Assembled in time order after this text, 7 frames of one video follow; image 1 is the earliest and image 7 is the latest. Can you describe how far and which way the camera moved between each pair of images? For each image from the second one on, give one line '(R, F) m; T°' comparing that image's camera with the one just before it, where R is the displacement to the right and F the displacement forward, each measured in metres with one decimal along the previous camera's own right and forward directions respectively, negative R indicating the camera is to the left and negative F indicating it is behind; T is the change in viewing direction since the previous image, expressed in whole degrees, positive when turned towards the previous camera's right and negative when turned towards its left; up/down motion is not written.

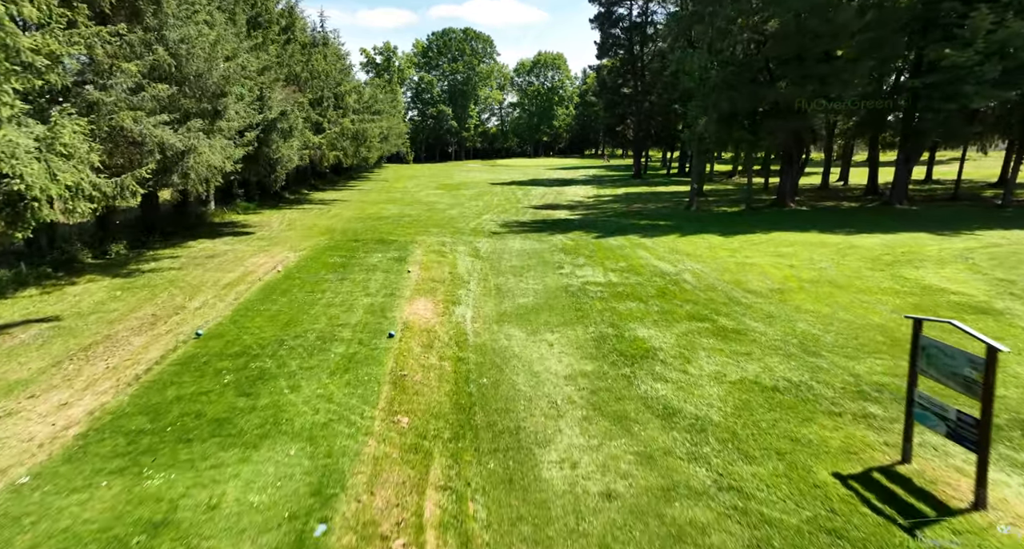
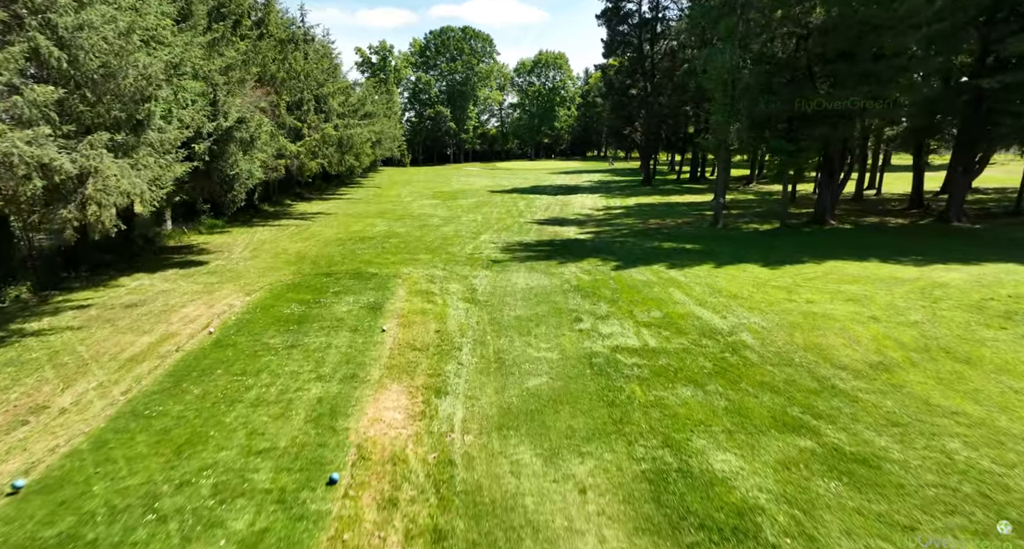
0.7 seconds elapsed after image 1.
(-0.1, +2.1) m; 0°
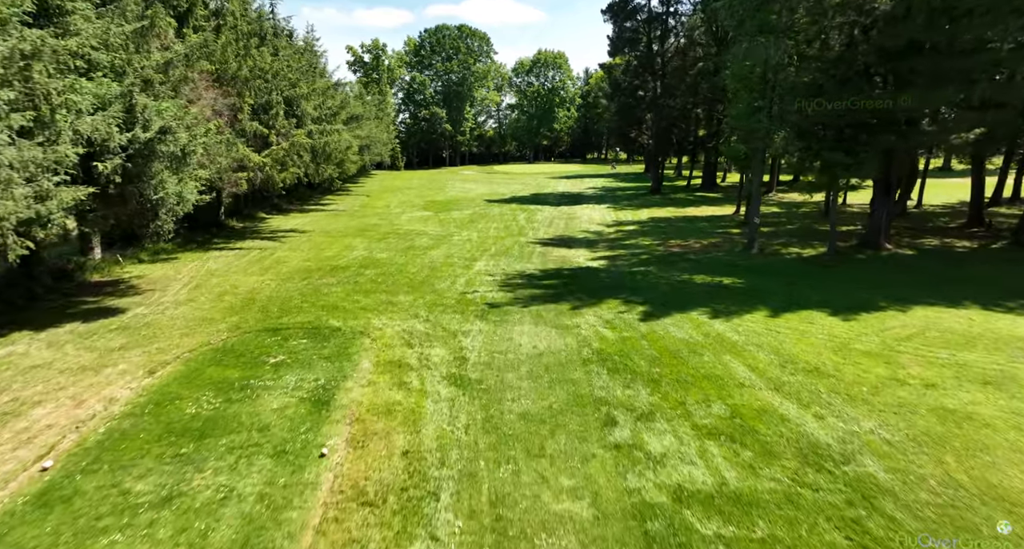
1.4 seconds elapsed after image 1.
(-0.1, +2.4) m; 0°
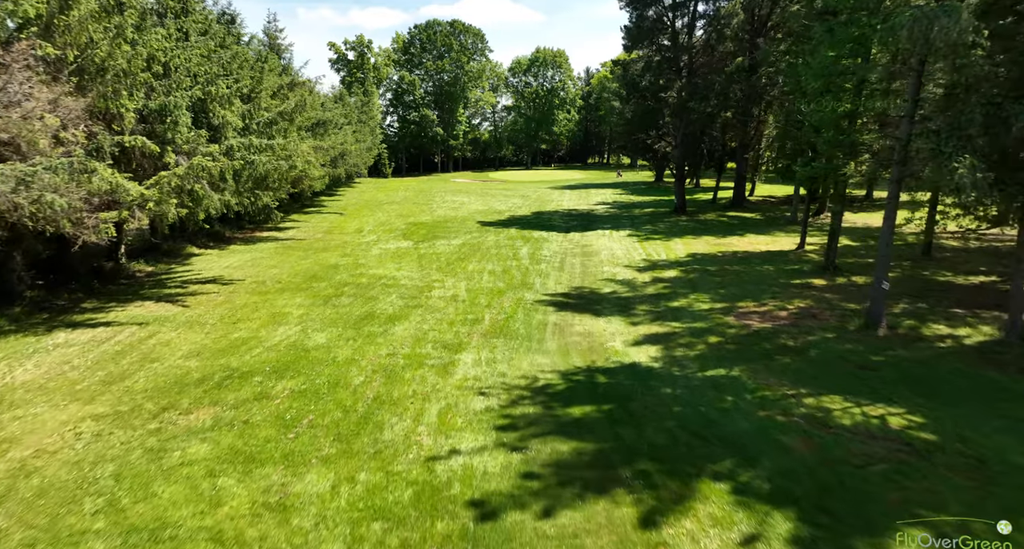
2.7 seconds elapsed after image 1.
(-0.1, +4.9) m; 0°
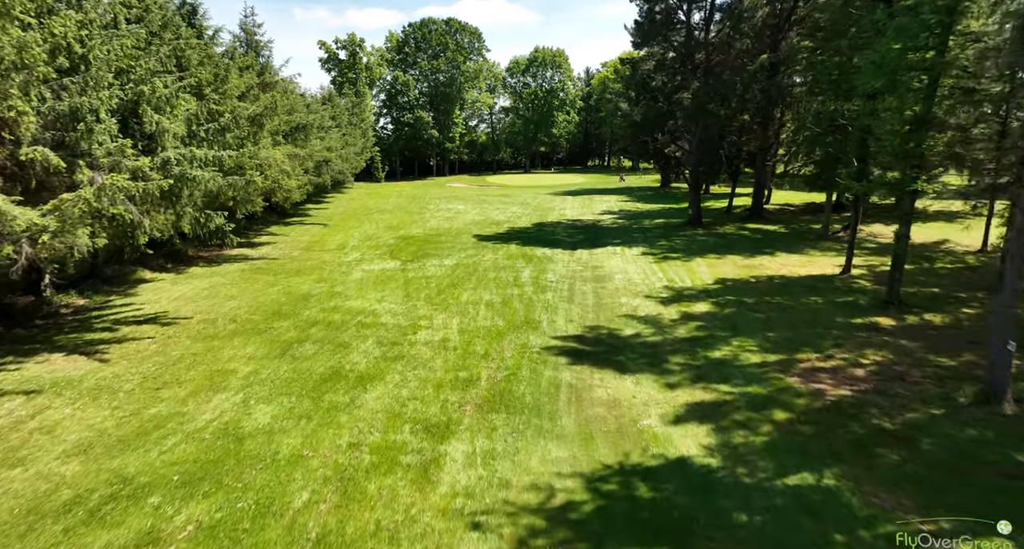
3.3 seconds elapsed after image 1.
(-0.1, +2.3) m; 0°
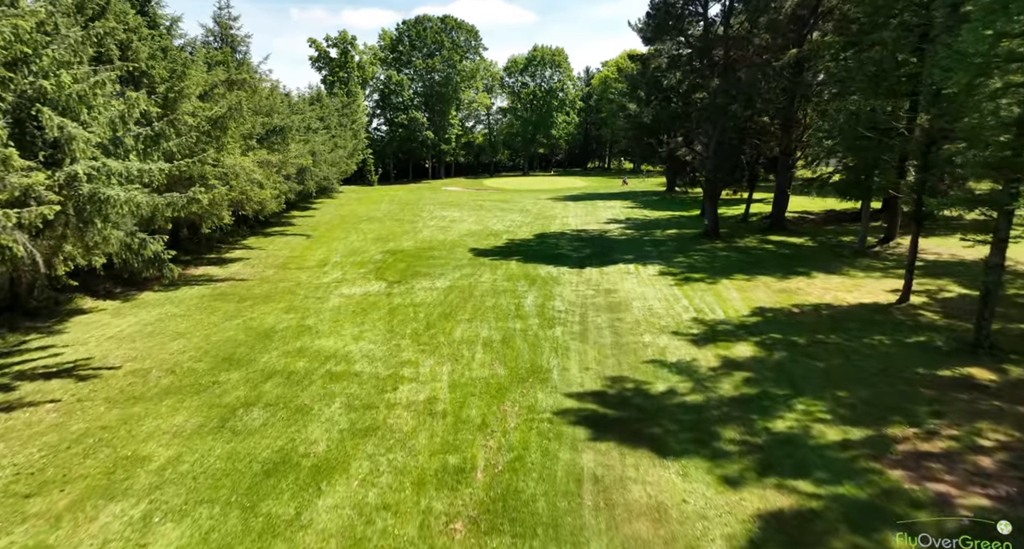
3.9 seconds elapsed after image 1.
(-0.1, +2.2) m; 0°
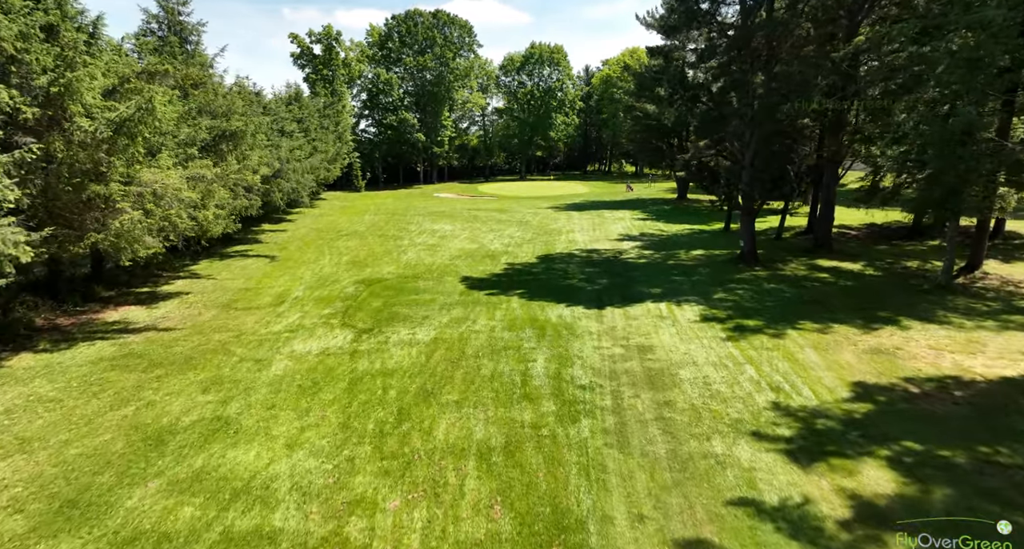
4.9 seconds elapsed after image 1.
(-0.2, +3.7) m; 0°
